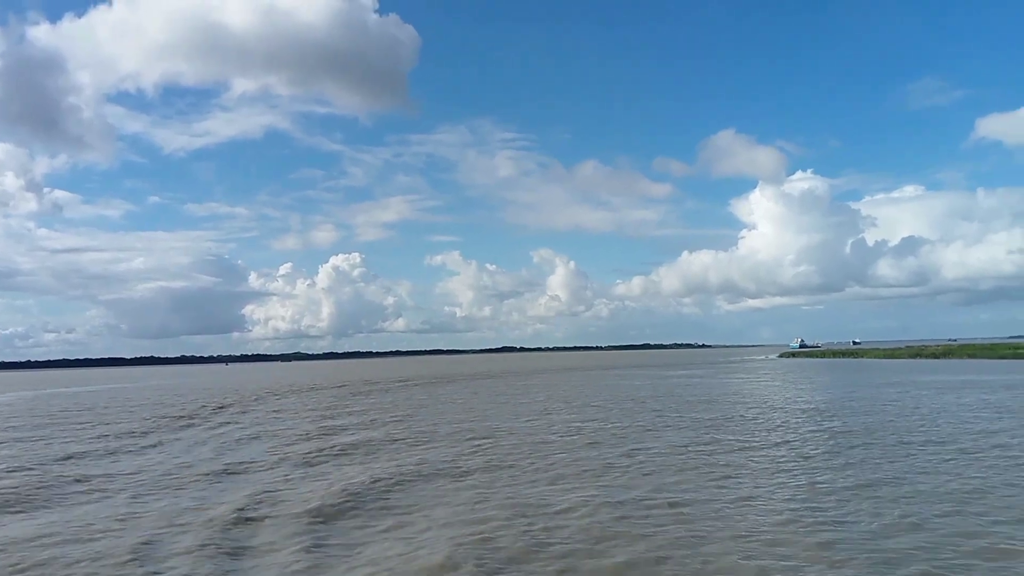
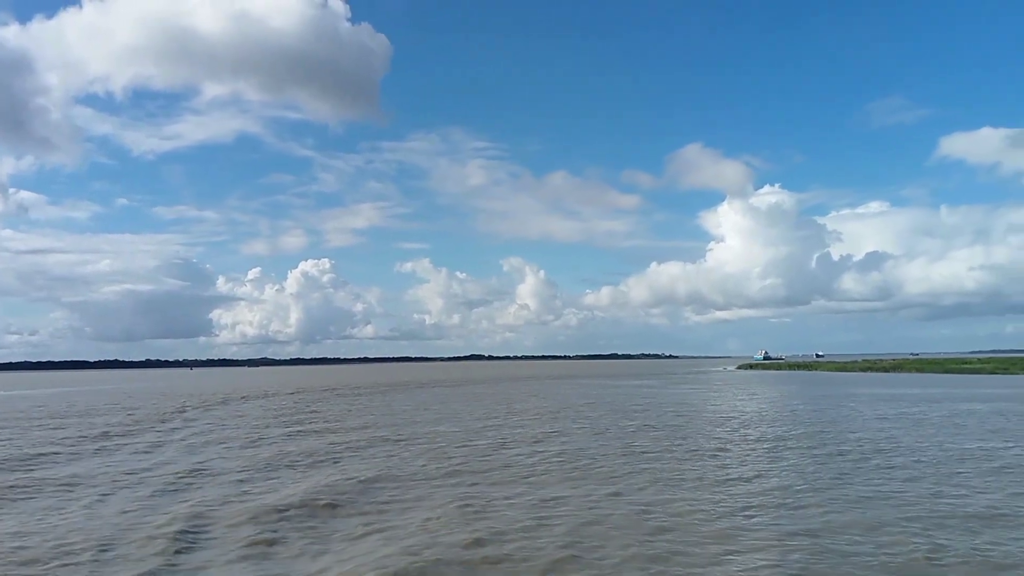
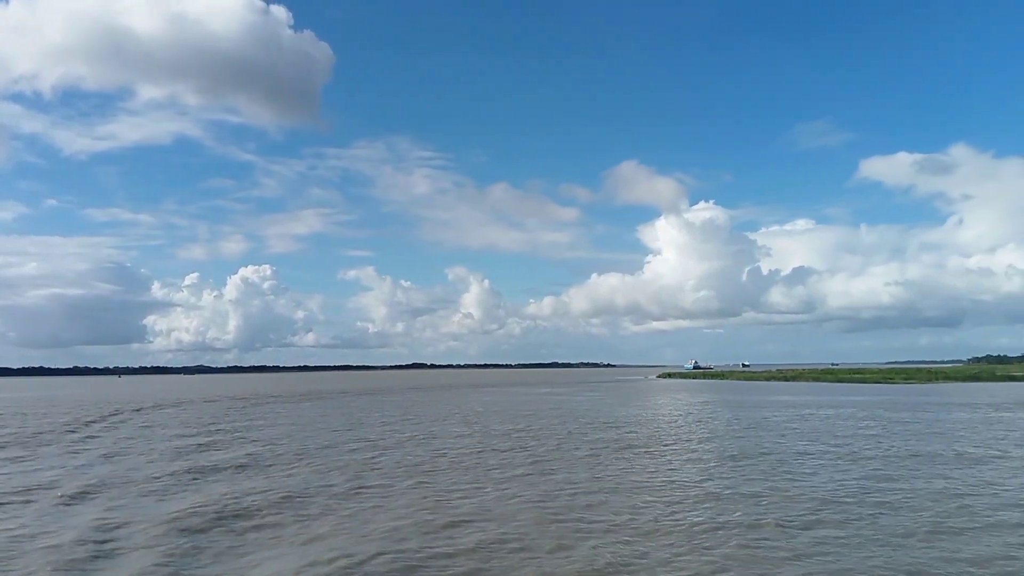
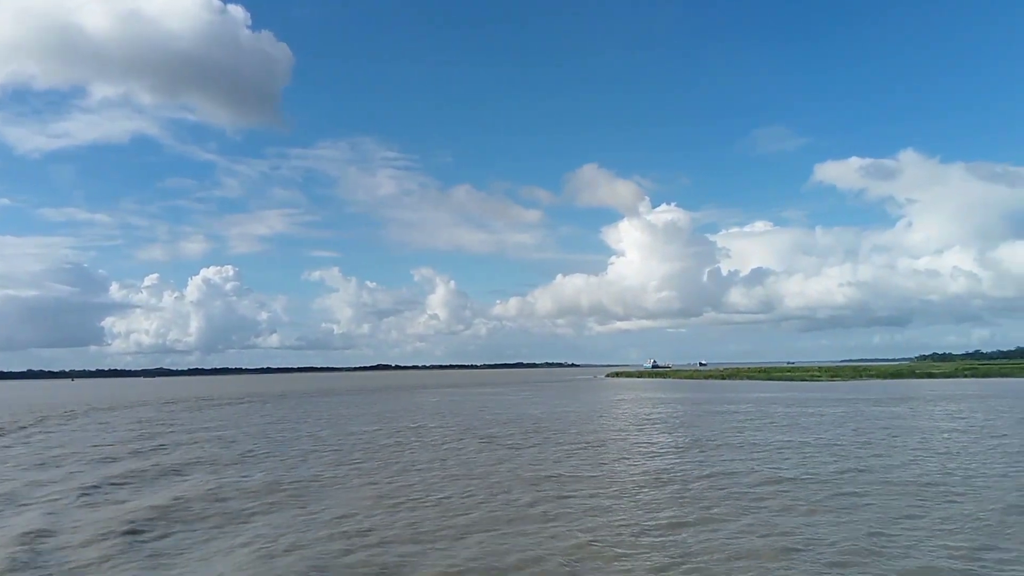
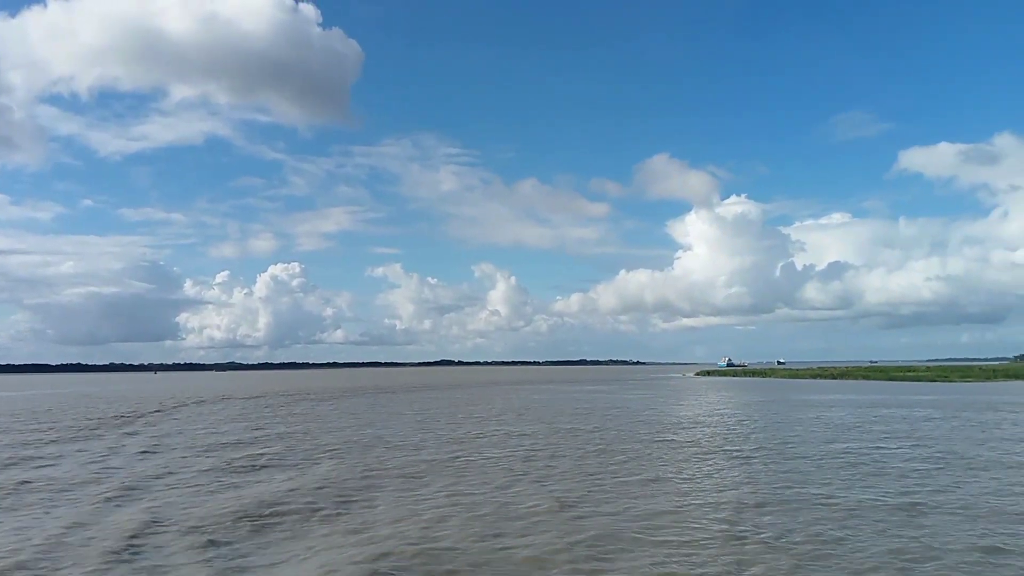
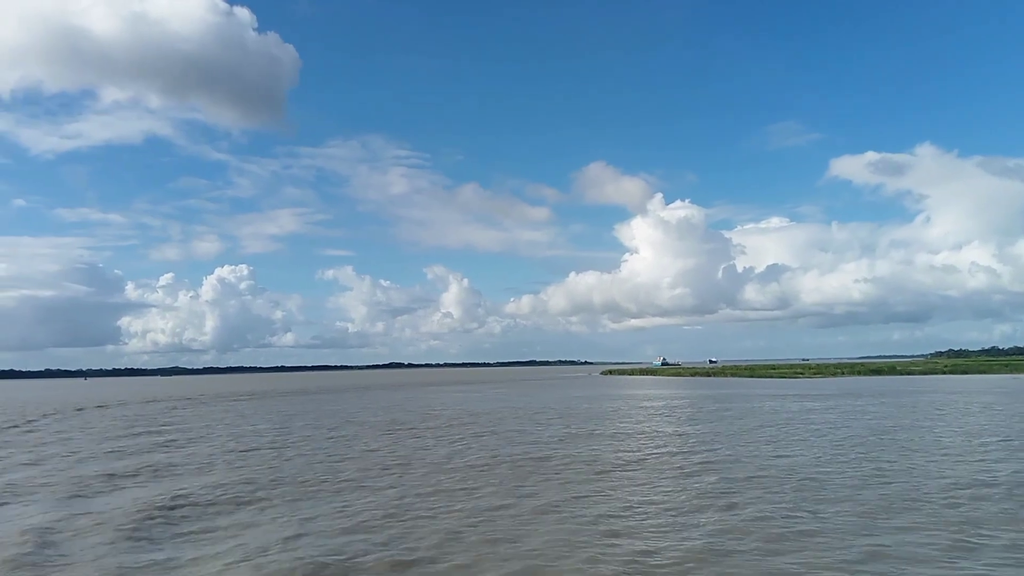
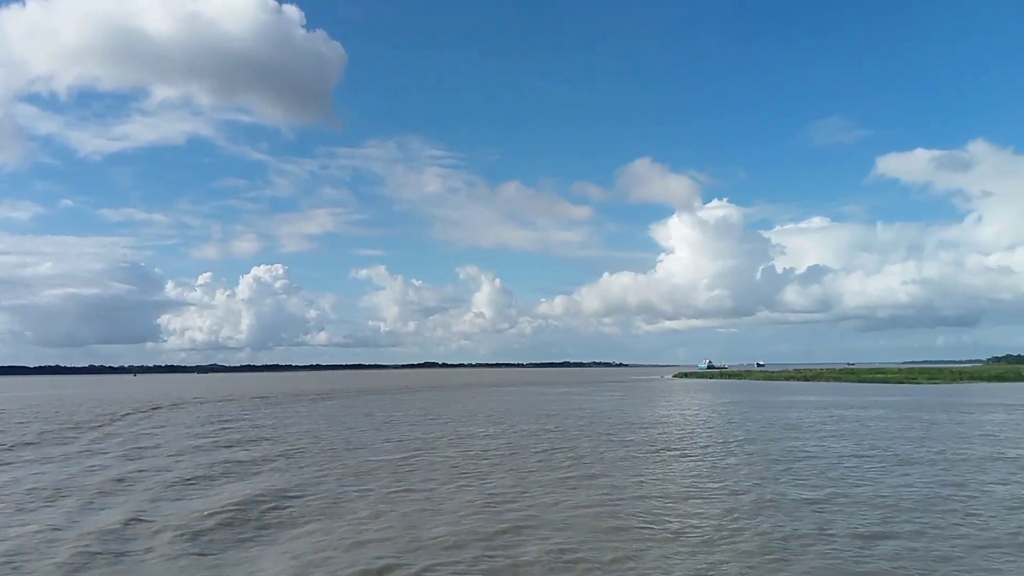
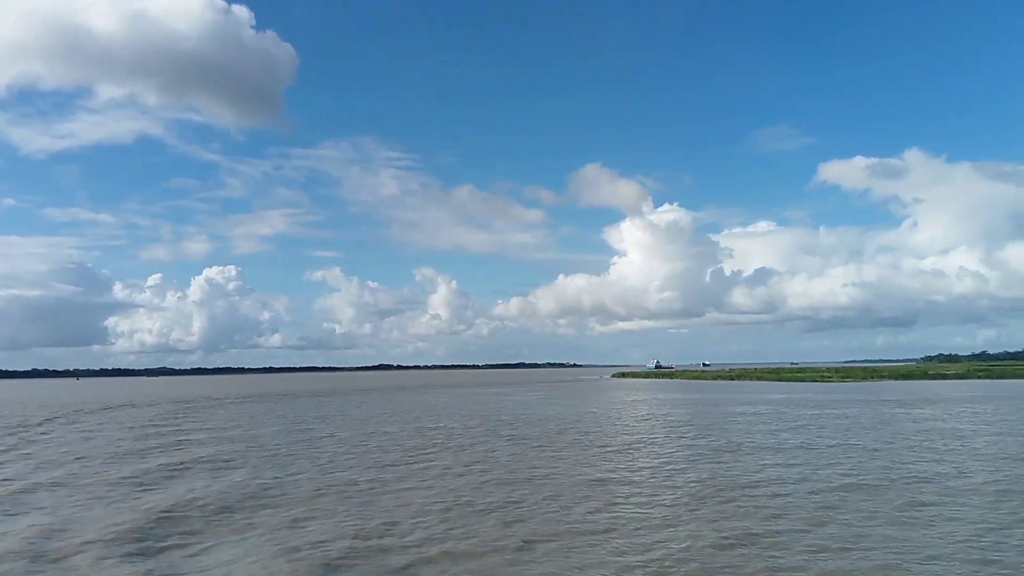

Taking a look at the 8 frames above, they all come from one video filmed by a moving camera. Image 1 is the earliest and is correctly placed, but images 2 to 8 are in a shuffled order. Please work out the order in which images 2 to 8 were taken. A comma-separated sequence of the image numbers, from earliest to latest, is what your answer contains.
2, 5, 7, 3, 8, 4, 6
